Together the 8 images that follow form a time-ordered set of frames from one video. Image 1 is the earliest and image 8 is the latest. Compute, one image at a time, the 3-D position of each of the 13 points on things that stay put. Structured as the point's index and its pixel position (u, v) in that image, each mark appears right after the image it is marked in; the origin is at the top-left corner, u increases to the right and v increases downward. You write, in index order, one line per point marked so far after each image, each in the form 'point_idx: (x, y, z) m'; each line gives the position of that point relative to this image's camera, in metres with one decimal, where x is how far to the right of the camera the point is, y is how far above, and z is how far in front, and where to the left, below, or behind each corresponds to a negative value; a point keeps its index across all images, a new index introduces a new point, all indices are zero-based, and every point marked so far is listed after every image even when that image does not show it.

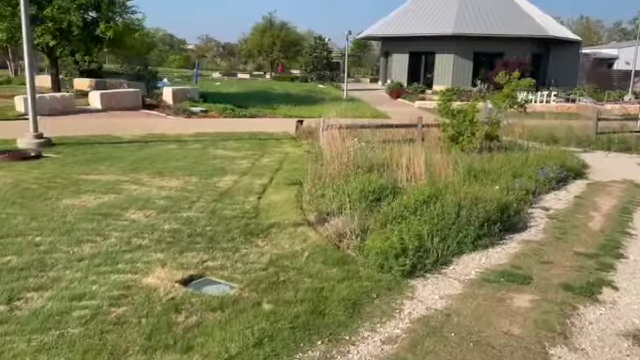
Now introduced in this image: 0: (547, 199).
0: (+3.3, -0.3, +7.7) m
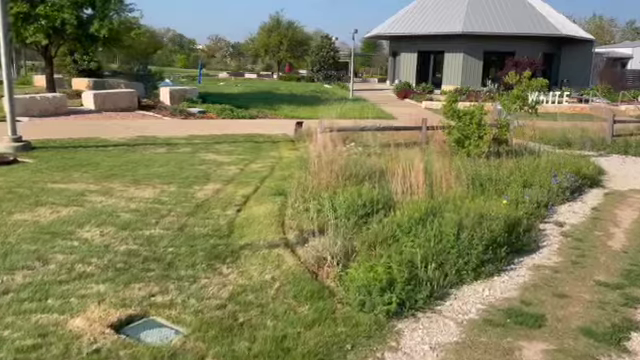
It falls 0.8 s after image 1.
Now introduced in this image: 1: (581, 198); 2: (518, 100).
0: (+3.2, -0.4, +6.9) m
1: (+3.8, -0.3, +7.8) m
2: (+4.3, +1.8, +11.4) m
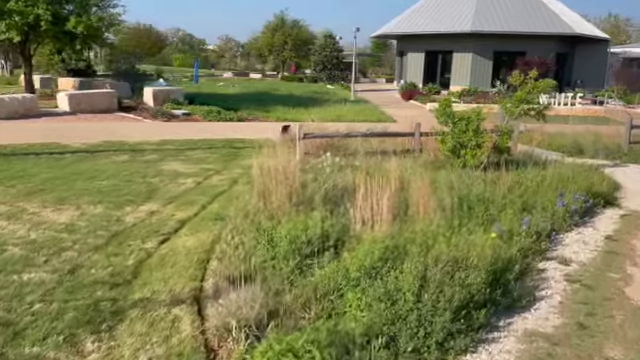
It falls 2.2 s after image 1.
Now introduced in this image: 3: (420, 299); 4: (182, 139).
0: (+2.7, -0.7, +5.7) m
1: (+3.3, -0.5, +6.5) m
2: (+3.8, +1.5, +10.1) m
3: (+0.6, -0.8, +3.4) m
4: (-3.3, +1.0, +12.8) m
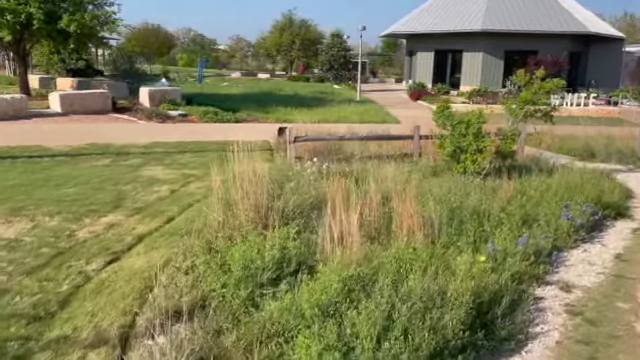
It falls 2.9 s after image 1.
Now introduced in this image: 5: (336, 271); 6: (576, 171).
0: (+2.4, -0.8, +5.0) m
1: (+3.1, -0.7, +5.9) m
2: (+3.7, +1.4, +9.4) m
3: (+0.3, -0.9, +2.8) m
4: (-3.4, +0.9, +12.3) m
5: (+0.1, -0.6, +3.5) m
6: (+4.5, +0.2, +9.3) m
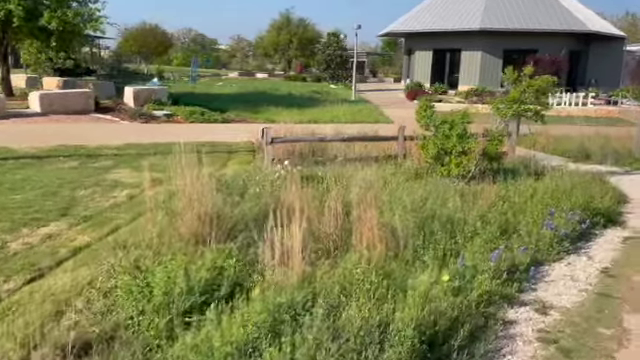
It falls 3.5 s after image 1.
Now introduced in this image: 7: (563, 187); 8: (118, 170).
0: (+2.0, -0.9, +4.5) m
1: (+2.7, -0.7, +5.4) m
2: (+3.3, +1.3, +8.9) m
3: (-0.1, -0.9, +2.3) m
4: (-3.8, +0.8, +11.8) m
5: (-0.3, -0.7, +3.0) m
6: (+4.1, +0.1, +8.8) m
7: (+3.2, -0.1, +7.1) m
8: (-3.4, +0.2, +8.8) m
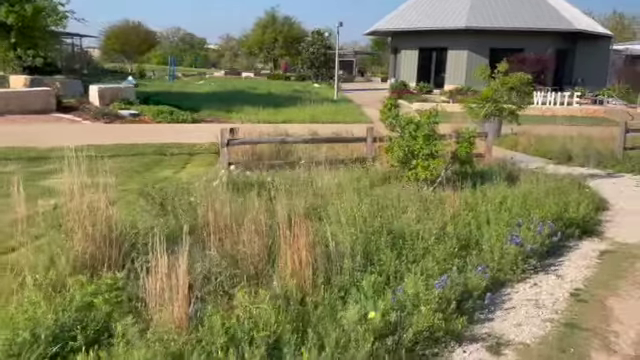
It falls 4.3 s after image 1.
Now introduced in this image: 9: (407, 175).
0: (+1.4, -0.9, +3.9) m
1: (+2.1, -0.8, +4.8) m
2: (+2.7, +1.2, +8.3) m
3: (-0.6, -1.0, +1.6) m
4: (-4.5, +0.7, +11.1) m
5: (-0.8, -0.7, +2.4) m
6: (+3.4, 0.0, +8.2) m
7: (+2.6, -0.2, +6.4) m
8: (-4.0, +0.1, +8.1) m
9: (+1.2, +0.1, +7.6) m
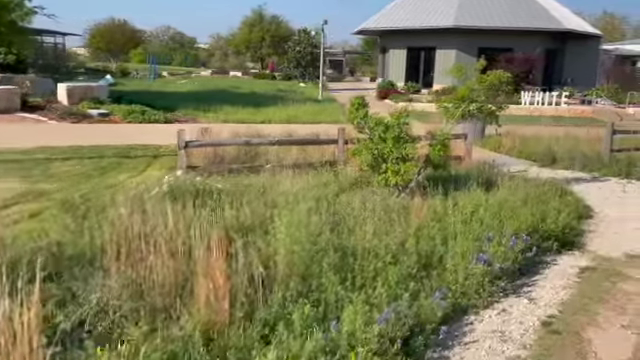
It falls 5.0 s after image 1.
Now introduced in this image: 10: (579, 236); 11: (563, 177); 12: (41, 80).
0: (+1.0, -1.0, +3.3) m
1: (+1.6, -0.9, +4.2) m
2: (+2.1, +1.2, +7.8) m
3: (-1.0, -1.1, +1.0) m
4: (-5.0, +0.6, +10.4) m
5: (-1.3, -0.8, +1.8) m
6: (+2.9, 0.0, +7.6) m
7: (+2.1, -0.3, +5.9) m
8: (-4.5, 0.0, +7.5) m
9: (+0.7, 0.0, +7.0) m
10: (+2.9, -0.6, +5.9) m
11: (+4.3, +0.1, +9.5) m
12: (-9.4, +3.4, +18.0) m
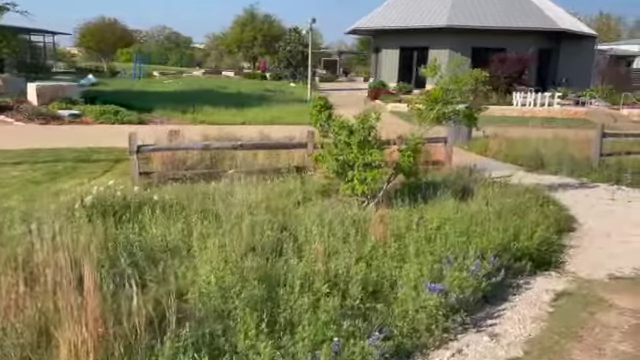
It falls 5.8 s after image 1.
0: (+0.5, -1.1, +2.7) m
1: (+1.2, -1.0, +3.6) m
2: (+1.6, +1.1, +7.2) m
3: (-1.5, -1.2, +0.4) m
4: (-5.5, +0.5, +9.8) m
5: (-1.7, -0.9, +1.2) m
6: (+2.4, -0.2, +7.1) m
7: (+1.7, -0.4, +5.3) m
8: (-5.0, -0.1, +6.8) m
9: (+0.2, -0.1, +6.4) m
10: (+2.4, -0.7, +5.3) m
11: (+3.8, -0.1, +8.9) m
12: (-9.9, +3.3, +17.3) m
